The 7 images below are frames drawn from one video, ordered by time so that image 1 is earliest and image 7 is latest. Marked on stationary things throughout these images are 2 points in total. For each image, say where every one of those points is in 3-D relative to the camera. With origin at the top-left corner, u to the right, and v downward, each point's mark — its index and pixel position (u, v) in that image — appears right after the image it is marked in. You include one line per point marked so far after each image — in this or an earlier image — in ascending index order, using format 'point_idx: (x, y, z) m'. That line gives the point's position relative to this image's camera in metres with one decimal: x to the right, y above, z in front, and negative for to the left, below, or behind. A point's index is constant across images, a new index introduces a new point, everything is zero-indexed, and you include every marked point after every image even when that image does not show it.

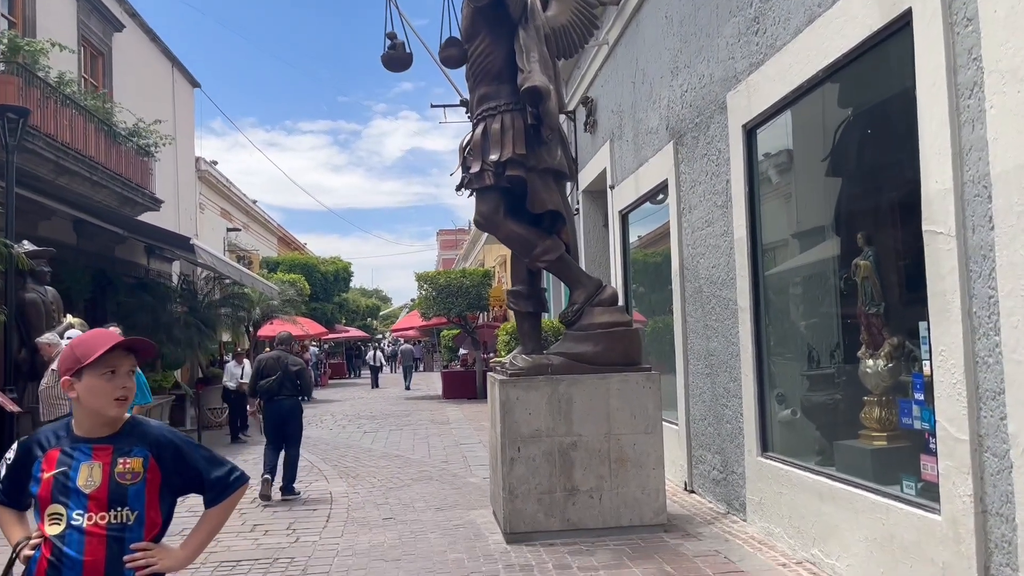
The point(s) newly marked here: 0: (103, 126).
0: (-6.7, +2.7, +14.2) m
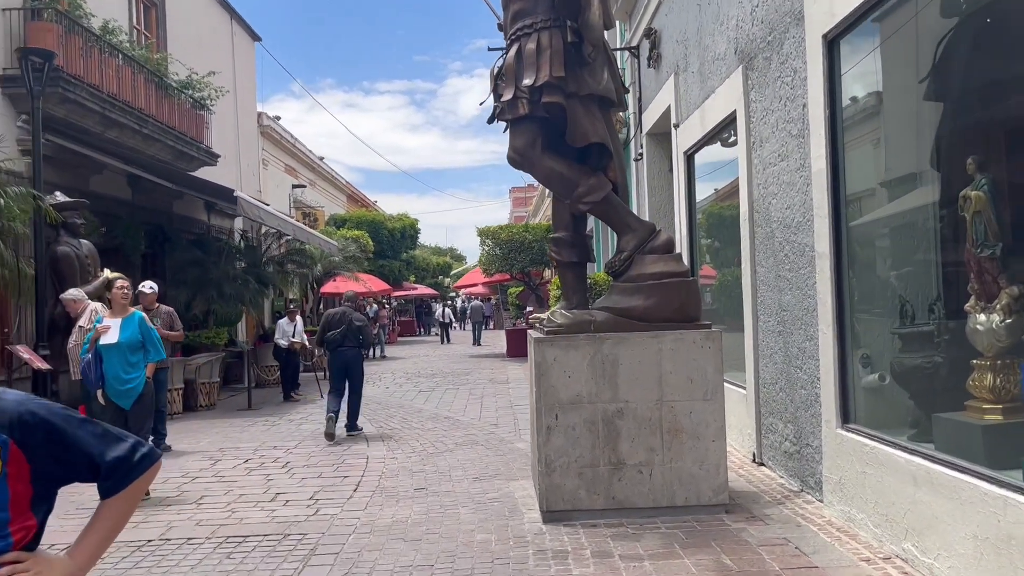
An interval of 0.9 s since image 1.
0: (-5.7, +3.4, +13.8) m
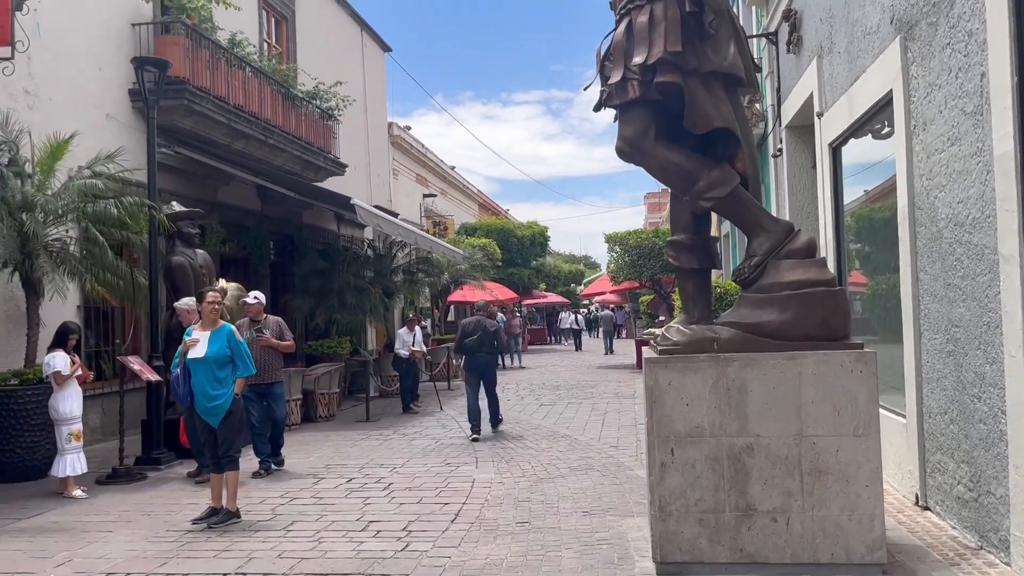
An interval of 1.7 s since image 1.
0: (-3.7, +3.2, +14.0) m
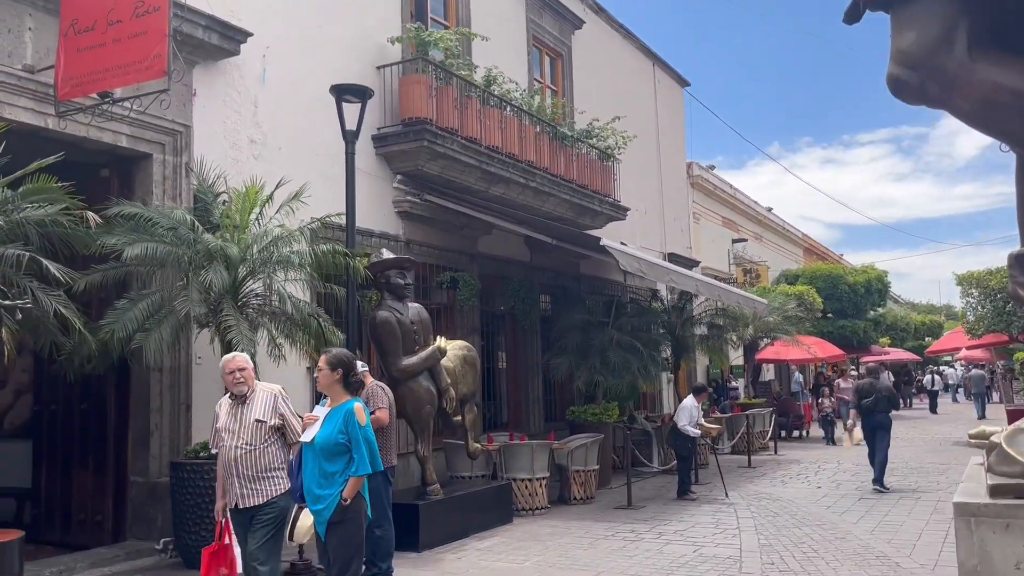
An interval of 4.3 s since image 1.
0: (+0.5, +2.4, +12.8) m
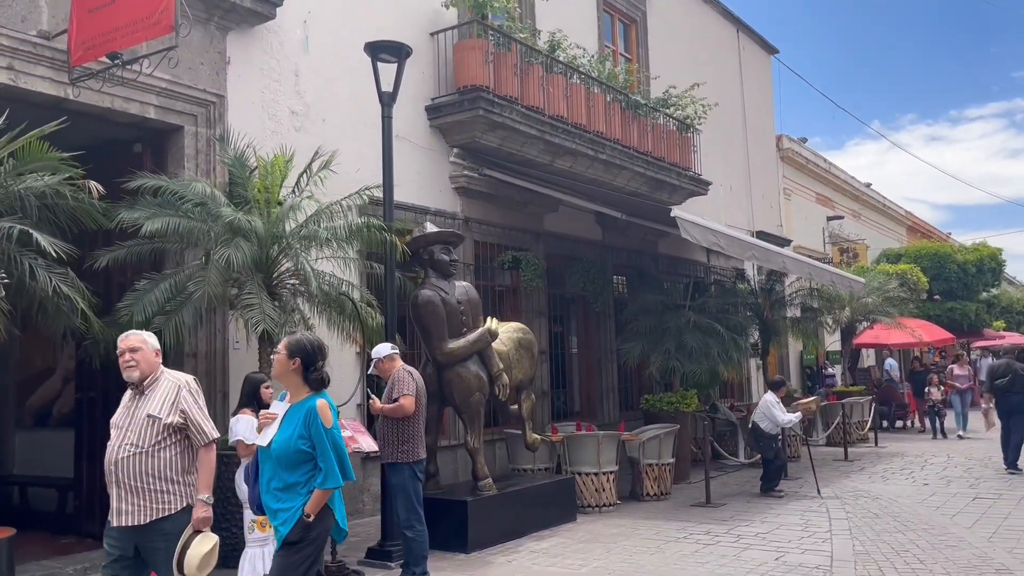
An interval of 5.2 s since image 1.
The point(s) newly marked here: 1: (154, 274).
0: (+1.5, +2.7, +11.9) m
1: (-2.6, +0.1, +6.2) m
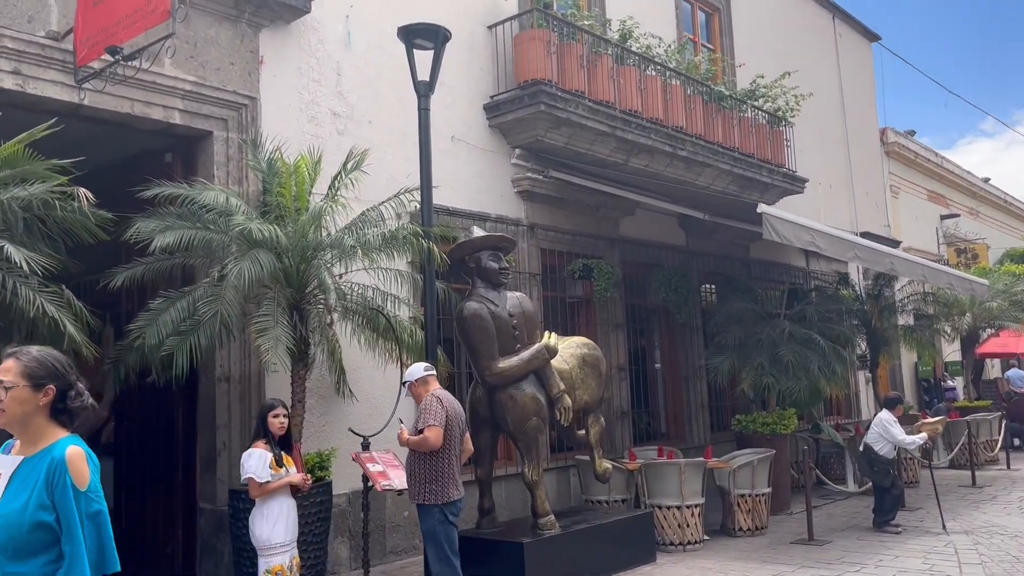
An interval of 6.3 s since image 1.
0: (+2.4, +2.6, +11.0) m
1: (-2.2, 0.0, +5.6) m
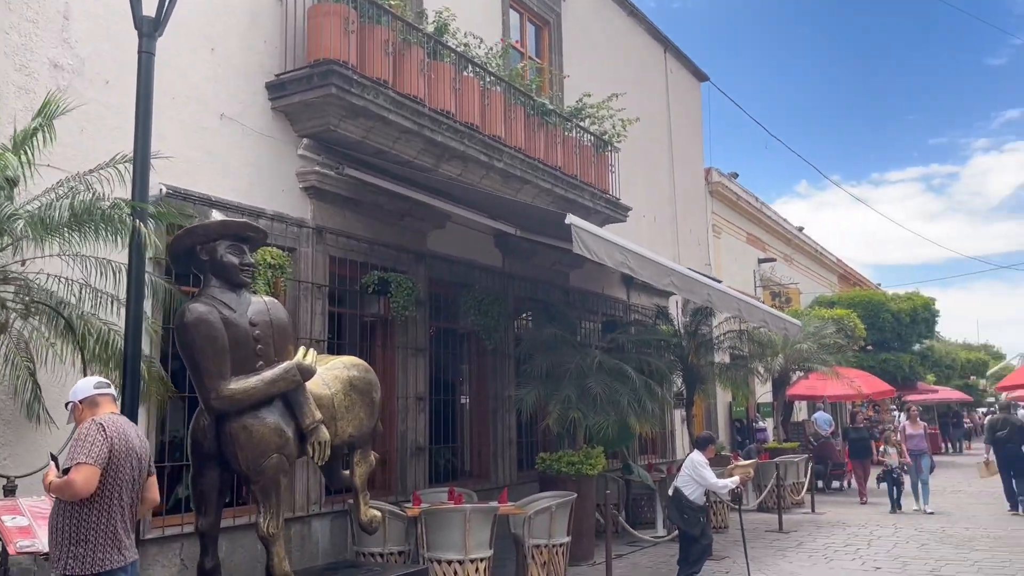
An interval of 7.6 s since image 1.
0: (+0.1, +2.3, +10.2) m
1: (-3.5, +0.1, +4.0) m
